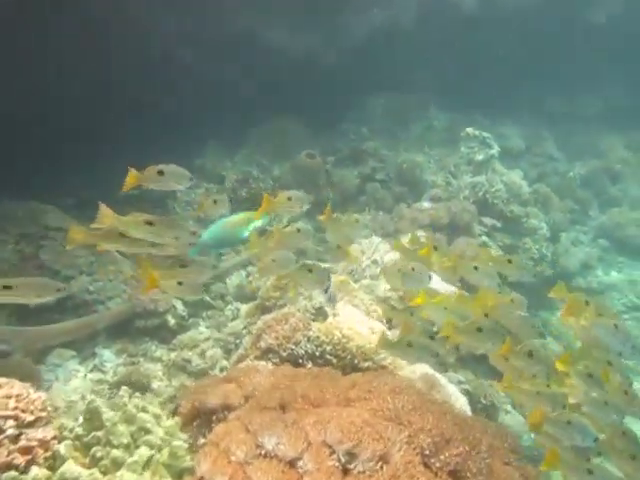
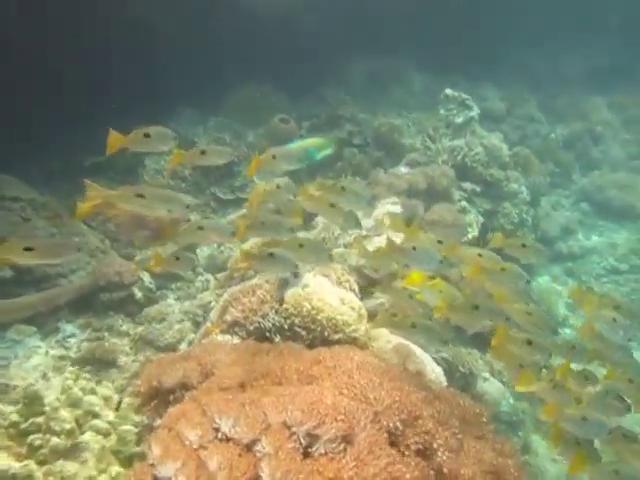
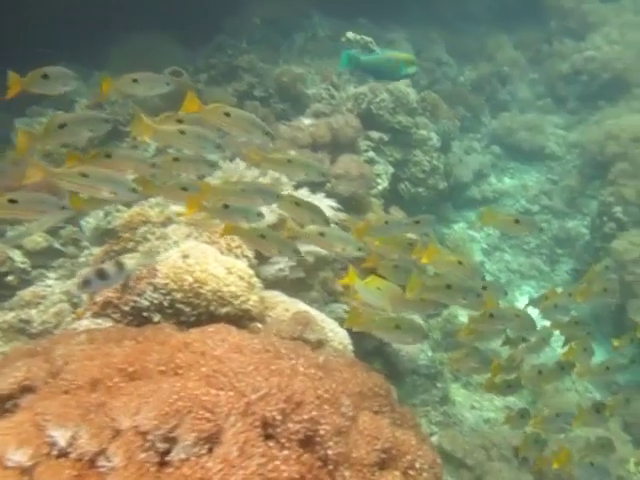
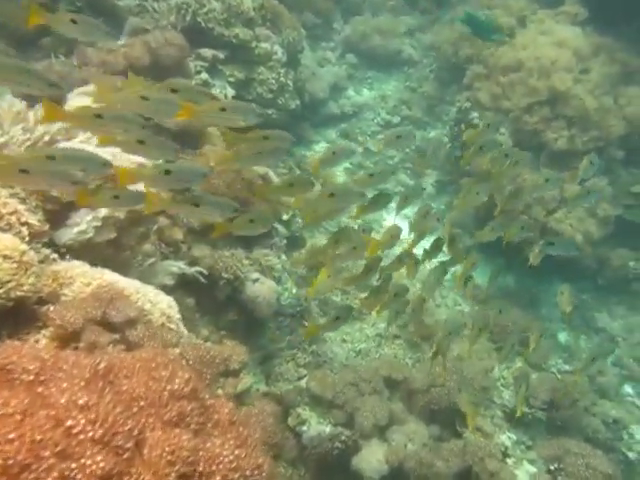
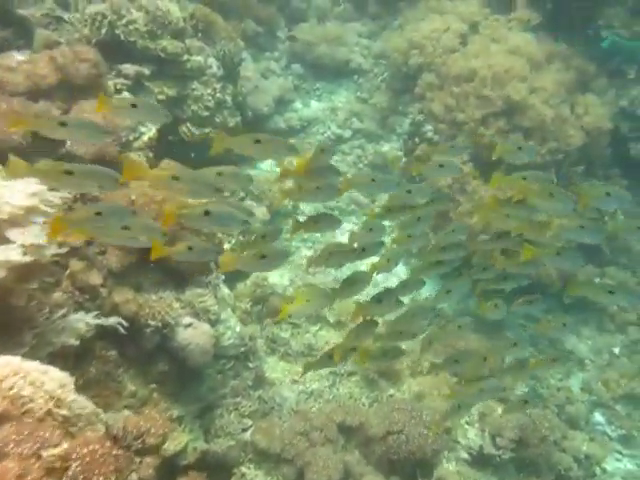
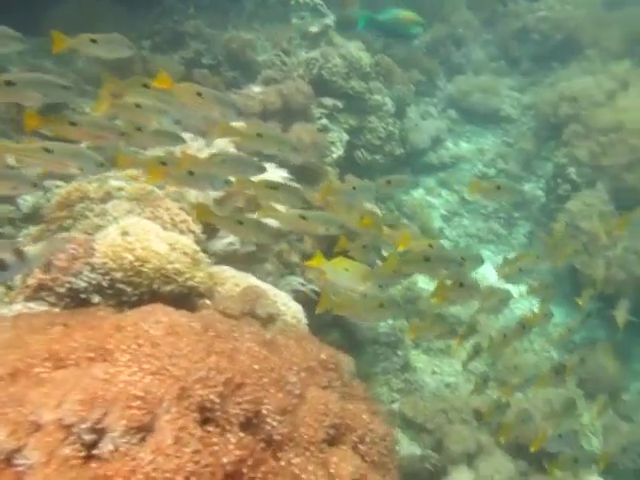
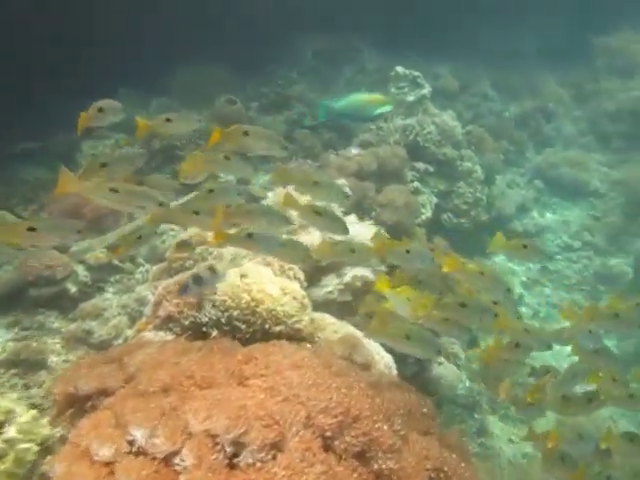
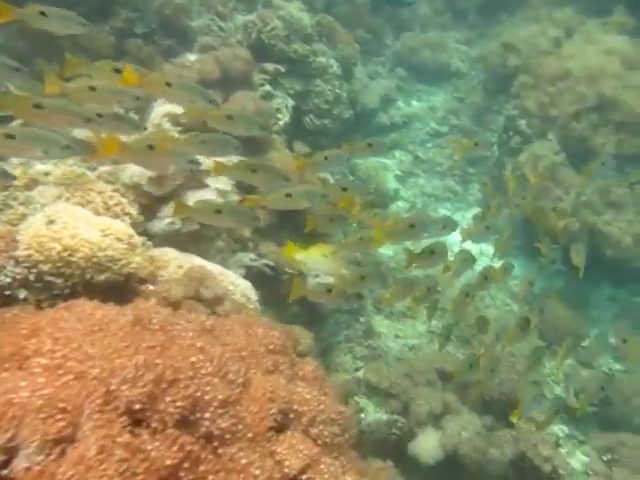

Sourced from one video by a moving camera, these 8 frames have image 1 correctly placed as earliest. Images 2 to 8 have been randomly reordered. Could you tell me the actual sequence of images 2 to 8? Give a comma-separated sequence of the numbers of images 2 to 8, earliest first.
2, 7, 3, 6, 8, 4, 5
